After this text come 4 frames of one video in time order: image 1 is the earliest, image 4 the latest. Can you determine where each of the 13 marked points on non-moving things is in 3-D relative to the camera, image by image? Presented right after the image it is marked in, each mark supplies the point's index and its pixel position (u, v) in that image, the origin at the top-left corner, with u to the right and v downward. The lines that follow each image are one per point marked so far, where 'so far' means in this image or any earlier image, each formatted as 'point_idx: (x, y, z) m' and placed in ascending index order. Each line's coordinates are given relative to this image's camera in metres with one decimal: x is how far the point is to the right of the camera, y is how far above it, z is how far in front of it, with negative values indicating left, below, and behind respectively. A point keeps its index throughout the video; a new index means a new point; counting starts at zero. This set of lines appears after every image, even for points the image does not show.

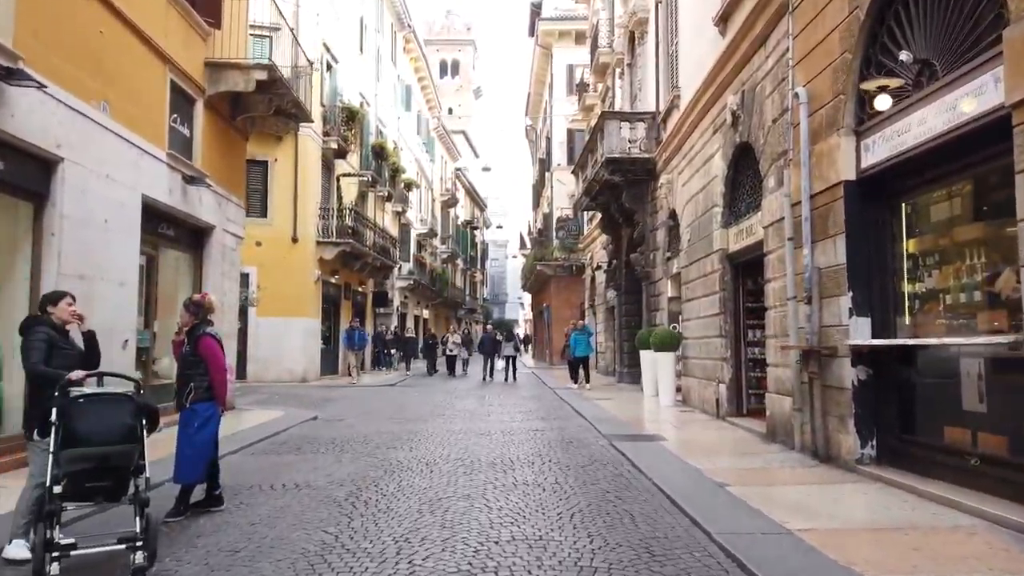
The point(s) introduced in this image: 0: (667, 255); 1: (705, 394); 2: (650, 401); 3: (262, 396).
0: (+3.8, +0.8, +18.6) m
1: (+3.7, -2.0, +14.2) m
2: (+3.2, -2.7, +17.5) m
3: (-6.2, -2.7, +18.4) m
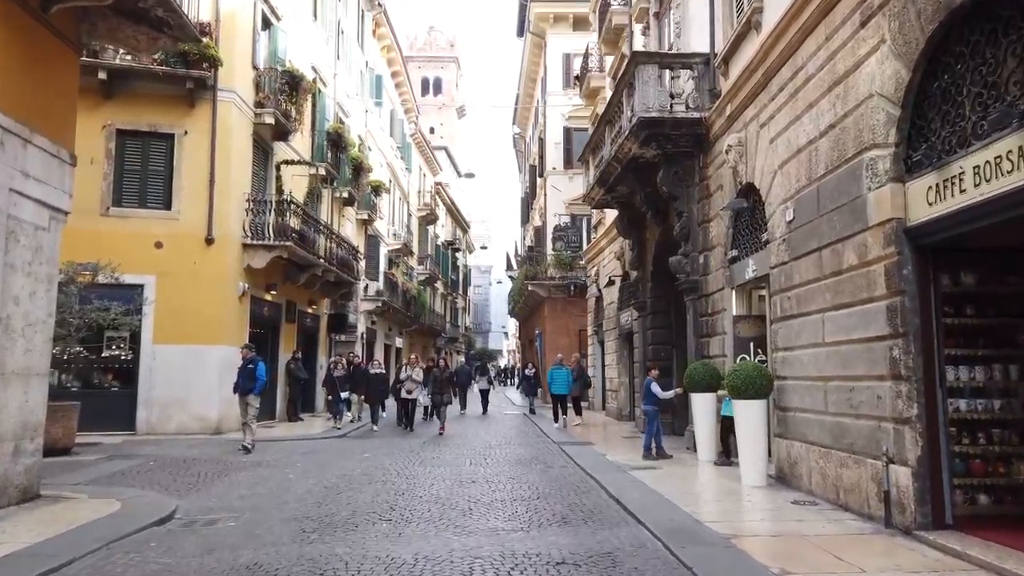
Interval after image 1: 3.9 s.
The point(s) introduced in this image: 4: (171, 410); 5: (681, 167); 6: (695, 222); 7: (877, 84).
0: (+3.7, +0.6, +12.7) m
1: (+3.7, -2.1, +8.3) m
2: (+3.1, -2.9, +11.5) m
3: (-6.3, -2.9, +12.2) m
4: (-7.6, -2.7, +16.7) m
5: (+3.3, +2.3, +14.5) m
6: (+3.5, +1.3, +14.3) m
7: (+3.7, +2.1, +7.5) m
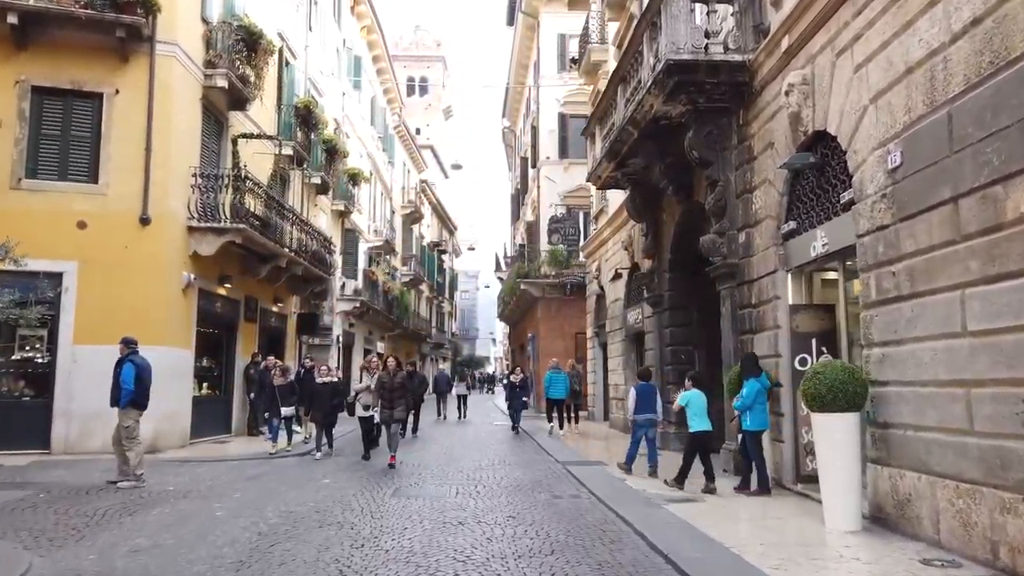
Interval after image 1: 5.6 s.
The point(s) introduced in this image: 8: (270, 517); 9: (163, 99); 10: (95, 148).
0: (+3.7, +0.8, +10.1) m
1: (+3.7, -1.8, +5.6) m
2: (+3.1, -2.6, +8.9) m
3: (-6.3, -2.6, +9.4) m
4: (-7.7, -2.5, +13.8) m
5: (+3.2, +2.6, +11.8) m
6: (+3.5, +1.5, +11.7) m
7: (+3.7, +2.4, +4.9) m
8: (-2.7, -2.6, +8.4) m
9: (-6.9, +3.7, +14.7) m
10: (-8.0, +2.7, +14.4) m
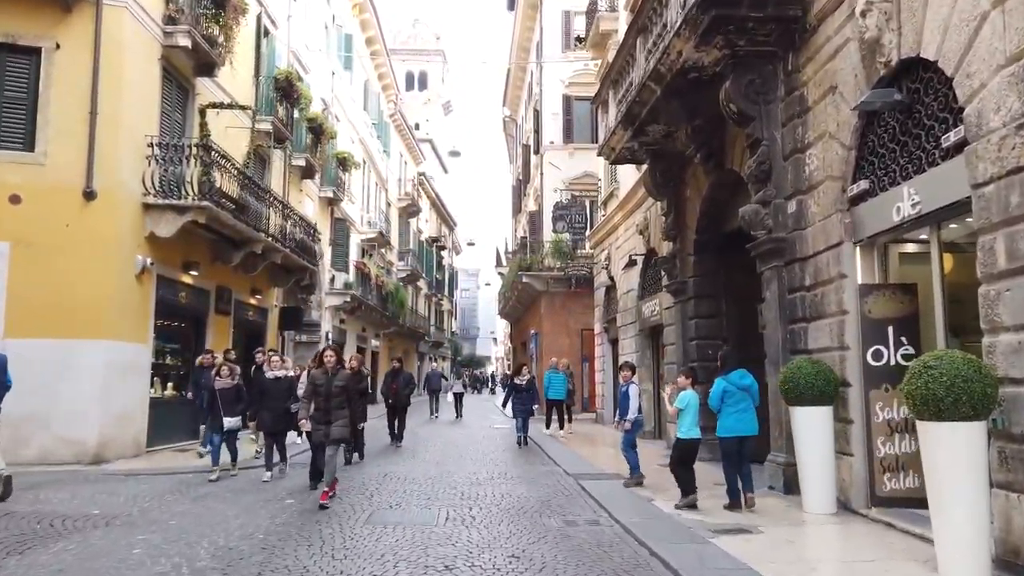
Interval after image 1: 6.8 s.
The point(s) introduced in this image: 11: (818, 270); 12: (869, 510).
0: (+3.7, +1.1, +8.1) m
1: (+3.7, -1.6, +3.7) m
2: (+3.2, -2.3, +6.9) m
3: (-6.2, -2.4, +7.4) m
4: (-7.7, -2.2, +11.9) m
5: (+3.2, +2.8, +9.9) m
6: (+3.5, +1.8, +9.8) m
7: (+3.8, +2.6, +2.9) m
8: (-2.7, -2.3, +6.4) m
9: (-6.9, +4.0, +12.8) m
10: (-8.0, +2.9, +12.5) m
11: (+3.6, +0.2, +8.9) m
12: (+3.7, -2.3, +7.8) m
